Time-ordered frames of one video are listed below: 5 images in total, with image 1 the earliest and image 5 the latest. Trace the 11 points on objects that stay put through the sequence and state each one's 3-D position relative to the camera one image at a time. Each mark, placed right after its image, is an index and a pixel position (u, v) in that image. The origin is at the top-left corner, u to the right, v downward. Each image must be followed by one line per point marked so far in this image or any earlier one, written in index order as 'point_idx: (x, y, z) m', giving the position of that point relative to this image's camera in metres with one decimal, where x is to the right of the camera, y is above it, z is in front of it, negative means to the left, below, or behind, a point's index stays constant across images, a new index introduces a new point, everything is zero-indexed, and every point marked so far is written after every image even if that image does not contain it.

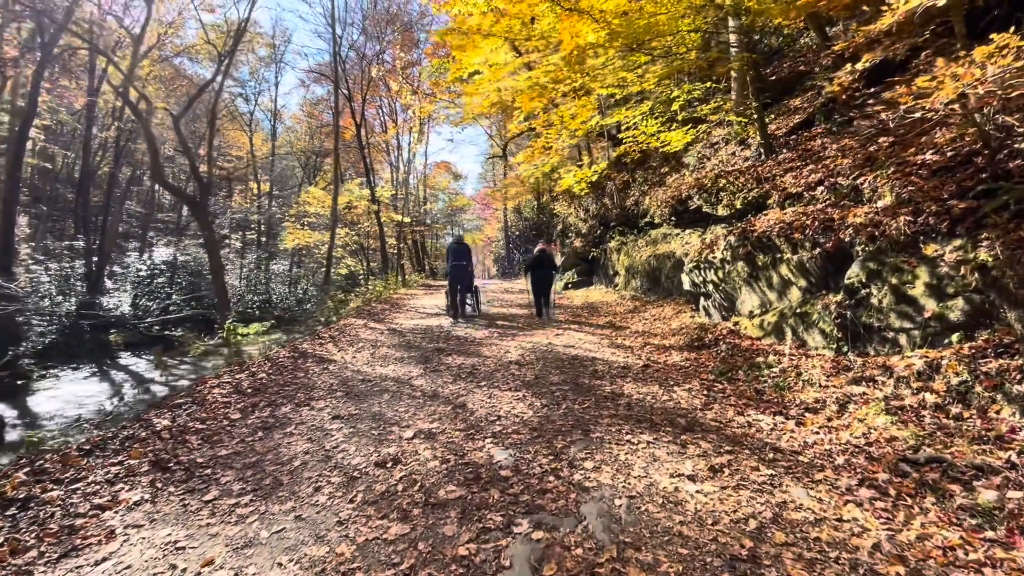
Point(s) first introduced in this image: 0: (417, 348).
0: (-1.5, -0.9, +7.3) m
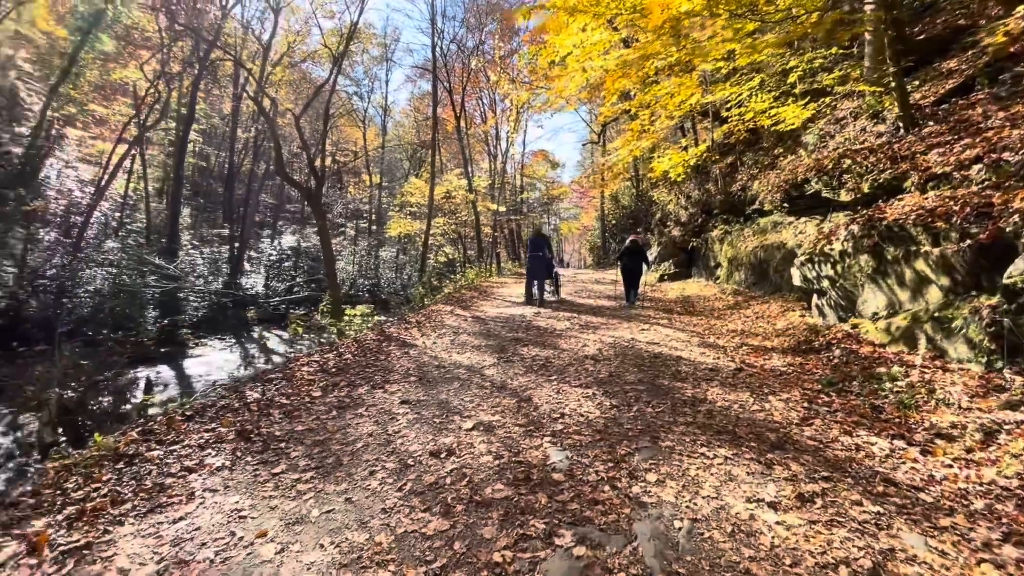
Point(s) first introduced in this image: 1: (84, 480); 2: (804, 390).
0: (-0.3, -0.8, +7.3) m
1: (-2.8, -1.2, +3.1) m
2: (+2.9, -1.0, +4.7) m
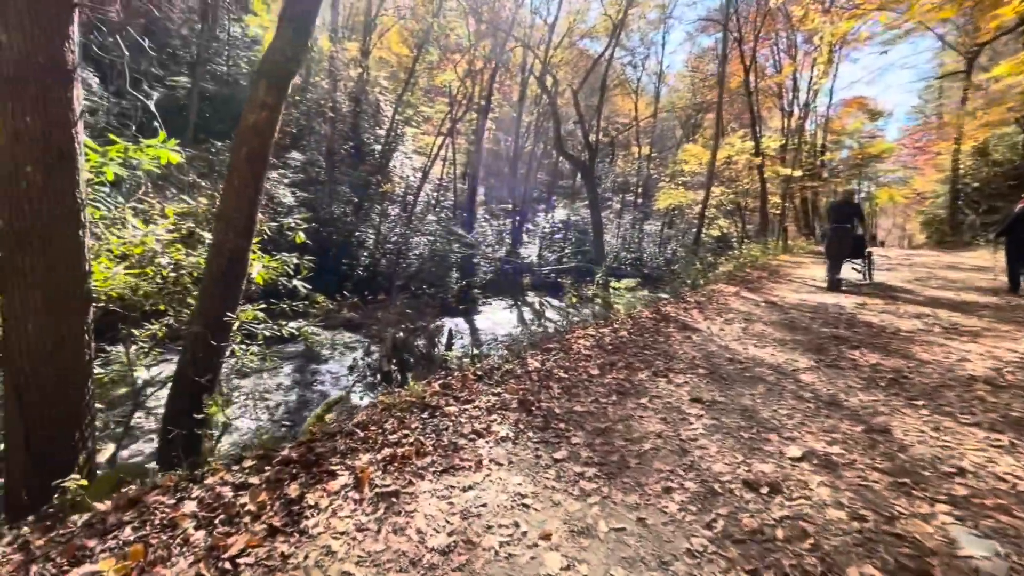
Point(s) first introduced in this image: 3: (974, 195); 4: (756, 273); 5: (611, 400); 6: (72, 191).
0: (+3.5, -0.5, +5.7) m
1: (-0.8, -1.0, +3.4) m
2: (+4.9, -1.1, +1.9) m
3: (+19.0, +3.8, +19.7) m
4: (+6.6, +0.4, +12.9) m
5: (+0.8, -0.9, +3.8) m
6: (-4.1, +0.9, +4.5) m
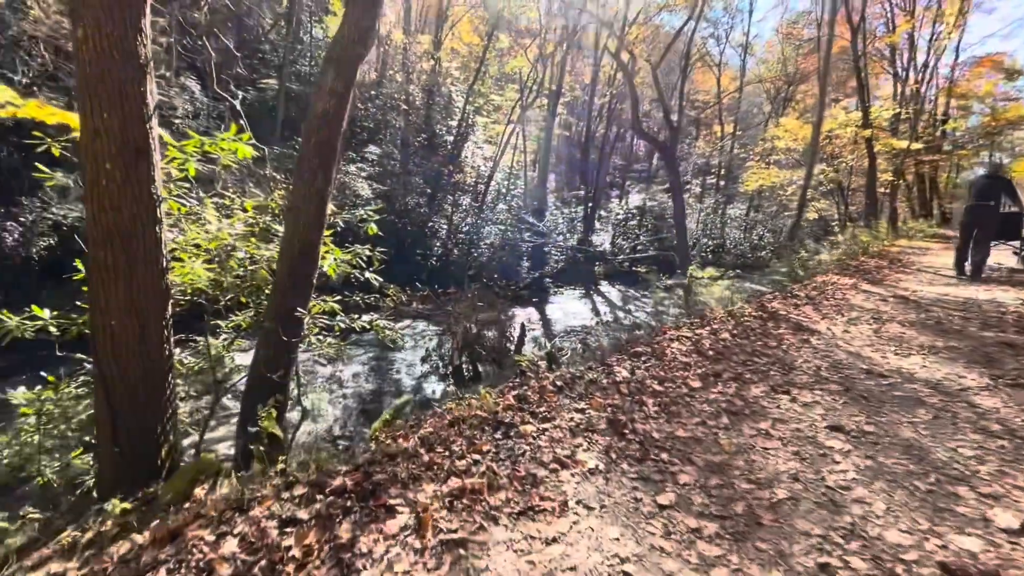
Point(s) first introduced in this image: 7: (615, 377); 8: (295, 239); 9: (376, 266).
0: (+4.3, -0.5, +4.6) m
1: (-0.3, -0.9, +2.9) m
2: (+5.1, -1.1, +0.7) m
3: (+21.7, +4.2, +16.0) m
4: (+8.4, +0.7, +11.2) m
5: (+1.3, -0.9, +3.1) m
6: (-3.4, +0.9, +4.5) m
7: (+0.8, -0.7, +3.8) m
8: (-2.6, +0.6, +5.7) m
9: (-2.4, +0.4, +8.6) m
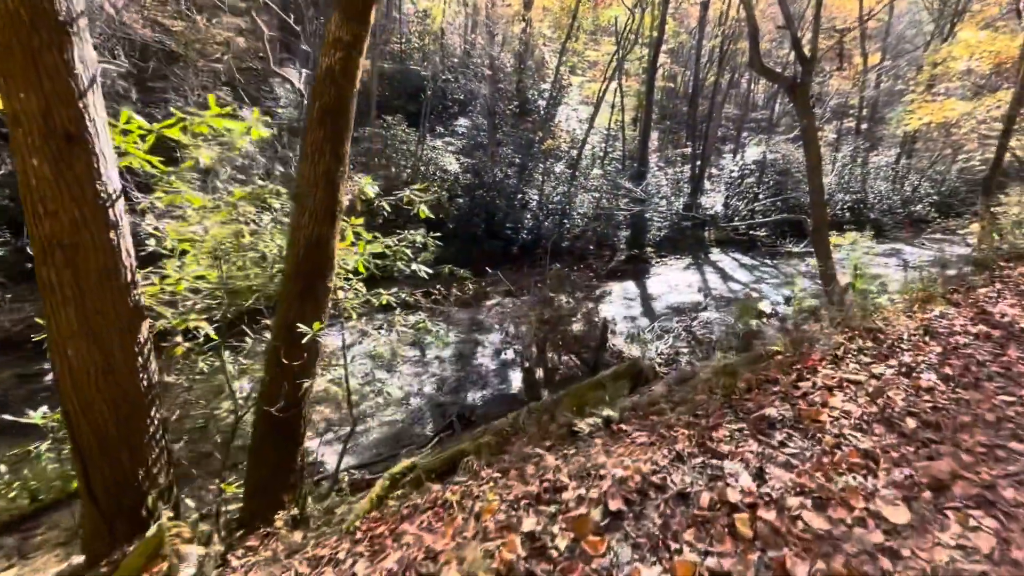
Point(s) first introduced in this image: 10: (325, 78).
0: (+4.5, -0.5, +2.1) m
1: (-0.3, -1.2, +1.5) m
2: (+4.5, -1.4, -1.8) m
3: (+23.8, +5.2, +9.3) m
4: (+9.9, +1.1, +7.7) m
5: (+1.3, -1.0, +1.3) m
6: (-3.1, +0.8, +3.5) m
7: (+0.9, -0.9, +2.1) m
8: (-2.0, +0.5, +4.6) m
9: (-1.3, +0.5, +7.4) m
10: (-1.8, +2.0, +4.5) m
